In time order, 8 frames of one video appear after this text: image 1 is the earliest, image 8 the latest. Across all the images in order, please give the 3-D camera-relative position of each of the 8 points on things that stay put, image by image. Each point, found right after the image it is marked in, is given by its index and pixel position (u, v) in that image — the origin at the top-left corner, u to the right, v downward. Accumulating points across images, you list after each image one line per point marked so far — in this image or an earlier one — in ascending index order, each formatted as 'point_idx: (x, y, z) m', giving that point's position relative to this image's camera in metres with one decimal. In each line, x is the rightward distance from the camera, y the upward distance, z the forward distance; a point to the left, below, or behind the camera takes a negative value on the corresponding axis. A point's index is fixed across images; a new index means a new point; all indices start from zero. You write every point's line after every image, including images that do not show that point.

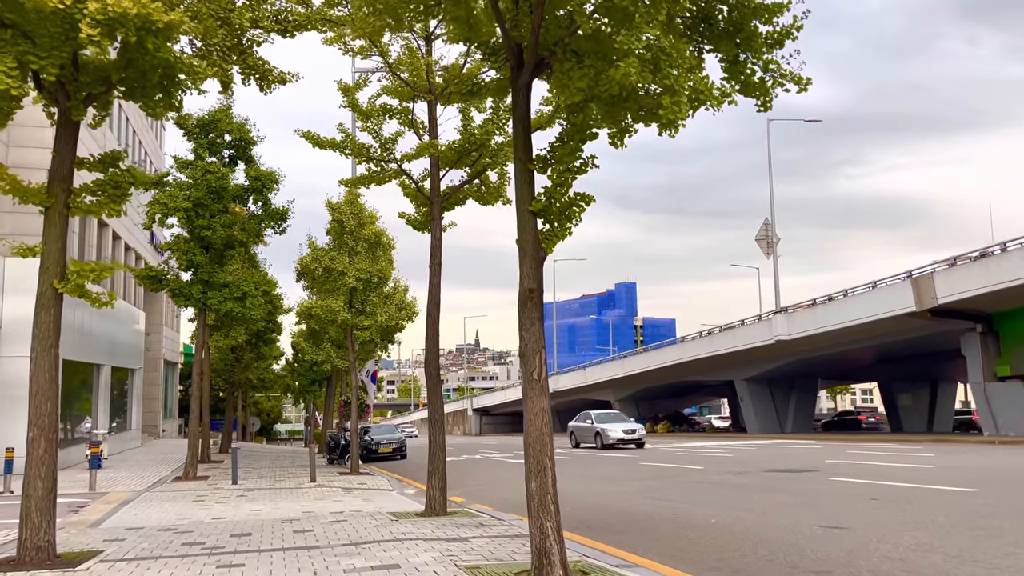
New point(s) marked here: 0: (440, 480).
0: (-0.9, -2.4, +10.0) m
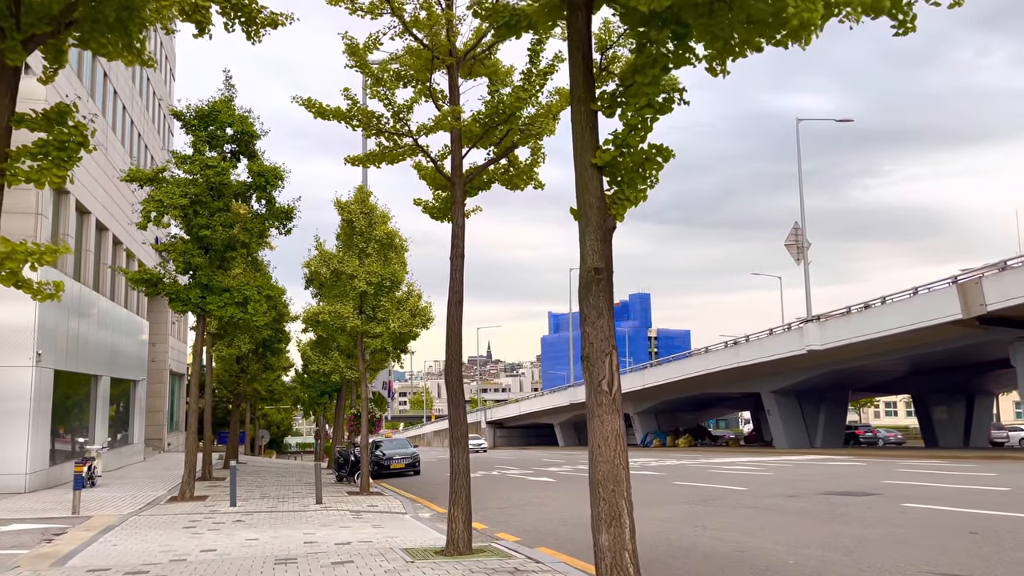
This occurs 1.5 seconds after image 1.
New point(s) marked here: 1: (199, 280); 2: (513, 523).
0: (-0.5, -2.4, +8.4) m
1: (-7.2, +0.2, +18.6) m
2: (0.0, -3.9, +13.3) m
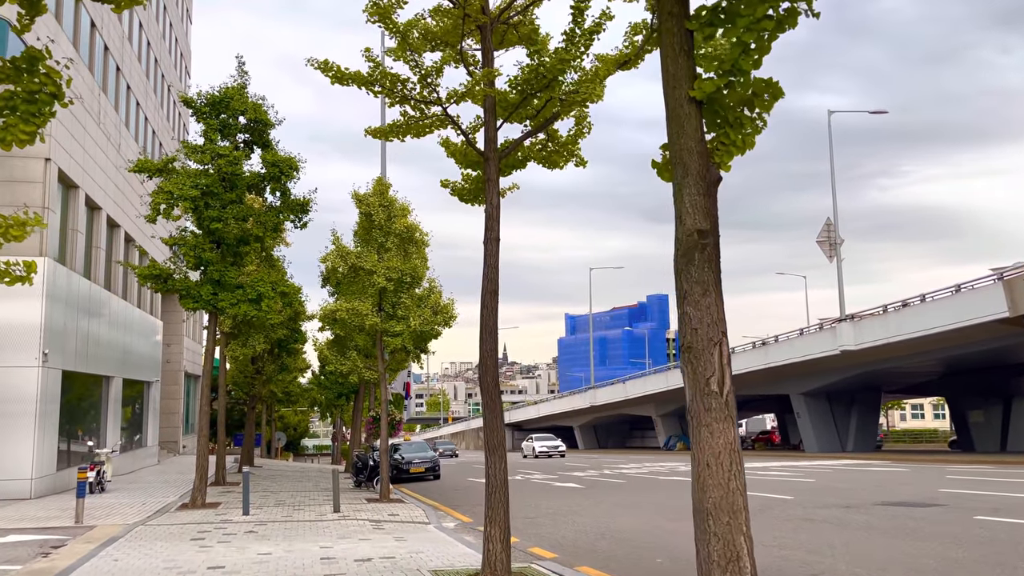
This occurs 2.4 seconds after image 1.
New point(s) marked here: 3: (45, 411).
0: (-0.1, -2.2, +7.4) m
1: (-6.6, +0.3, +17.7) m
2: (+0.5, -3.8, +12.2) m
3: (-11.2, -3.0, +19.3) m
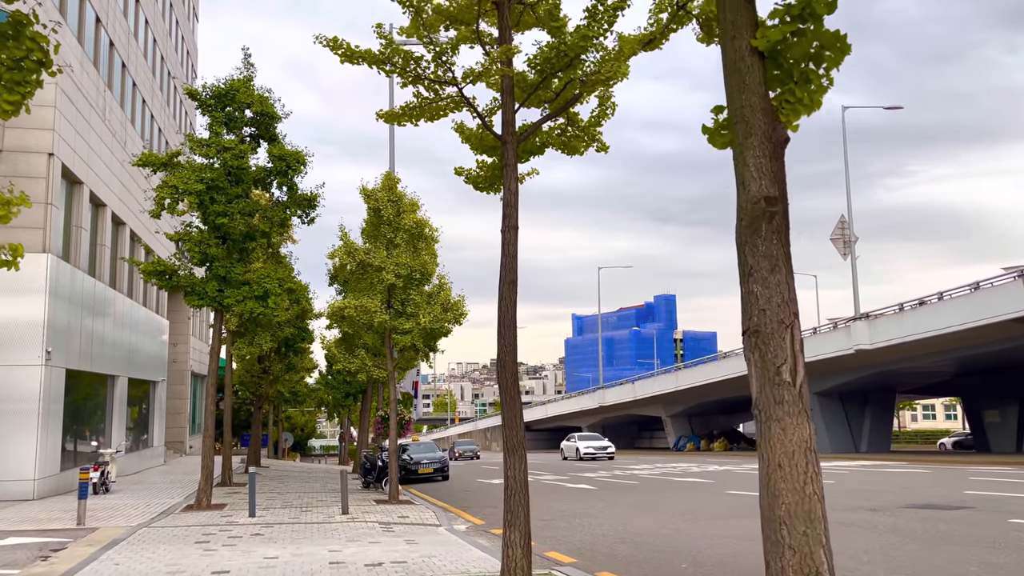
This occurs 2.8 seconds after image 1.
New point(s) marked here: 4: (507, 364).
0: (+0.1, -2.1, +7.0) m
1: (-6.4, +0.3, +17.4) m
2: (+0.7, -3.7, +11.8) m
3: (-10.9, -2.9, +19.0) m
4: (0.0, -0.7, +7.3) m
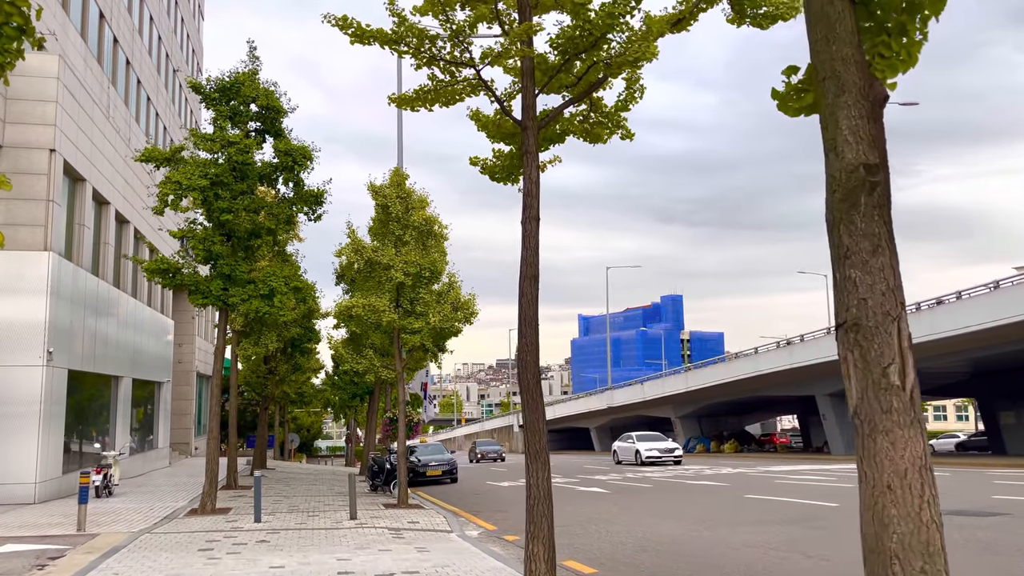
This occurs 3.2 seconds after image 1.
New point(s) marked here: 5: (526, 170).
0: (+0.3, -2.1, +6.5) m
1: (-6.1, +0.4, +16.9) m
2: (+1.0, -3.6, +11.3) m
3: (-10.7, -2.9, +18.6) m
4: (+0.1, -0.6, +6.8) m
5: (+0.1, +1.0, +7.2) m
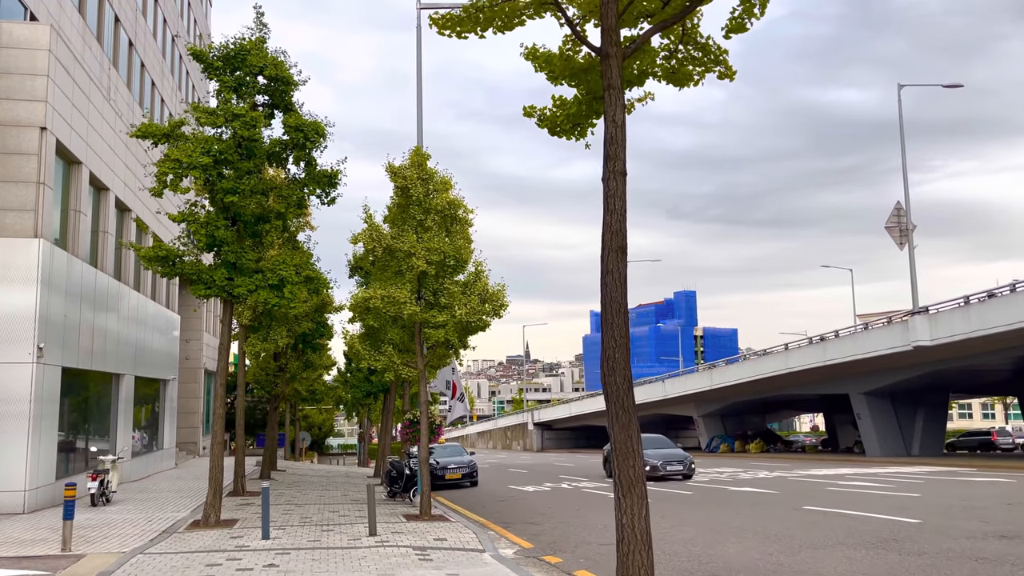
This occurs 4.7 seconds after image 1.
0: (+0.8, -1.9, +4.9) m
1: (-5.5, +0.6, +15.4) m
2: (+1.5, -3.5, +9.7) m
3: (-10.0, -2.7, +17.1) m
4: (+0.7, -0.5, +5.2) m
5: (+0.7, +1.2, +5.5) m
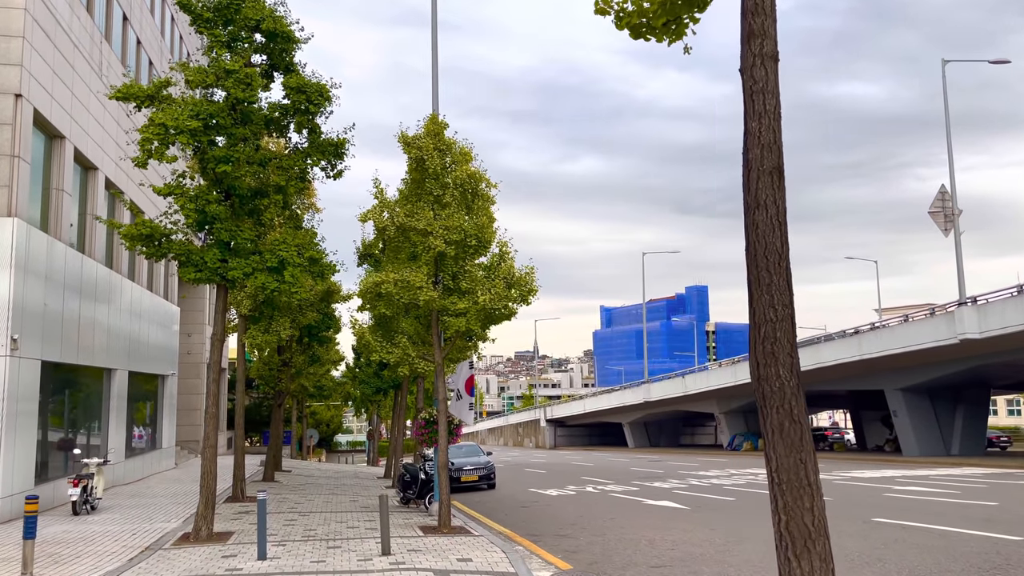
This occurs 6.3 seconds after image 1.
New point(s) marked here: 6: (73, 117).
0: (+1.2, -1.7, +3.0) m
1: (-5.0, +0.8, +13.6) m
2: (+2.0, -3.2, +7.9) m
3: (-9.5, -2.4, +15.4) m
4: (+1.1, -0.2, +3.4) m
5: (+1.1, +1.4, +3.7) m
6: (-10.3, +4.0, +18.9) m
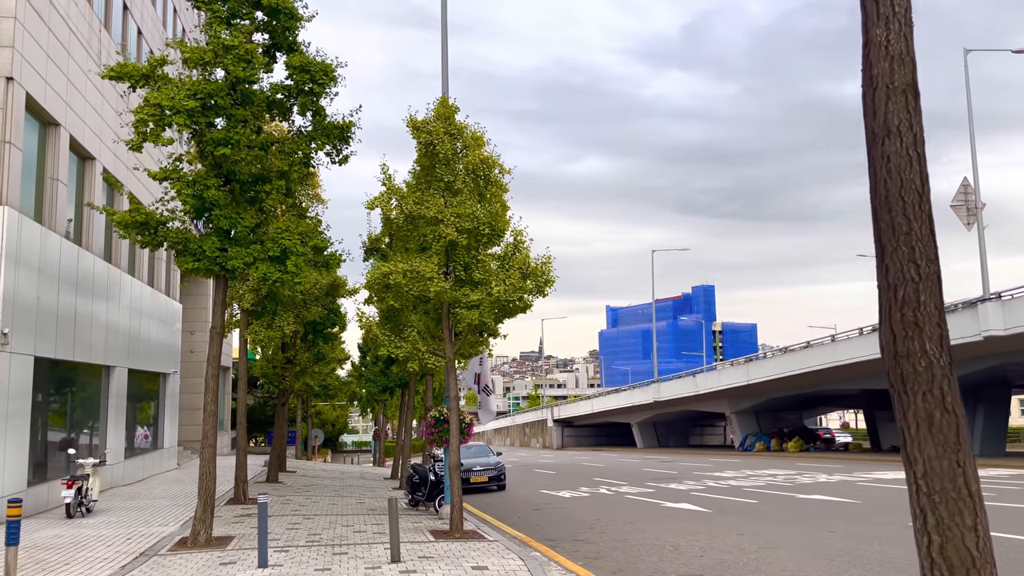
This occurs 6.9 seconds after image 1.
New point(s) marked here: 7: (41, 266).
0: (+1.4, -1.5, +2.3) m
1: (-4.7, +1.0, +12.9) m
2: (+2.2, -3.0, +7.1) m
3: (-9.2, -2.2, +14.7) m
4: (+1.3, -0.1, +2.6) m
5: (+1.3, +1.6, +2.9) m
6: (-10.0, +4.2, +18.2) m
7: (-9.6, +0.4, +16.5) m
